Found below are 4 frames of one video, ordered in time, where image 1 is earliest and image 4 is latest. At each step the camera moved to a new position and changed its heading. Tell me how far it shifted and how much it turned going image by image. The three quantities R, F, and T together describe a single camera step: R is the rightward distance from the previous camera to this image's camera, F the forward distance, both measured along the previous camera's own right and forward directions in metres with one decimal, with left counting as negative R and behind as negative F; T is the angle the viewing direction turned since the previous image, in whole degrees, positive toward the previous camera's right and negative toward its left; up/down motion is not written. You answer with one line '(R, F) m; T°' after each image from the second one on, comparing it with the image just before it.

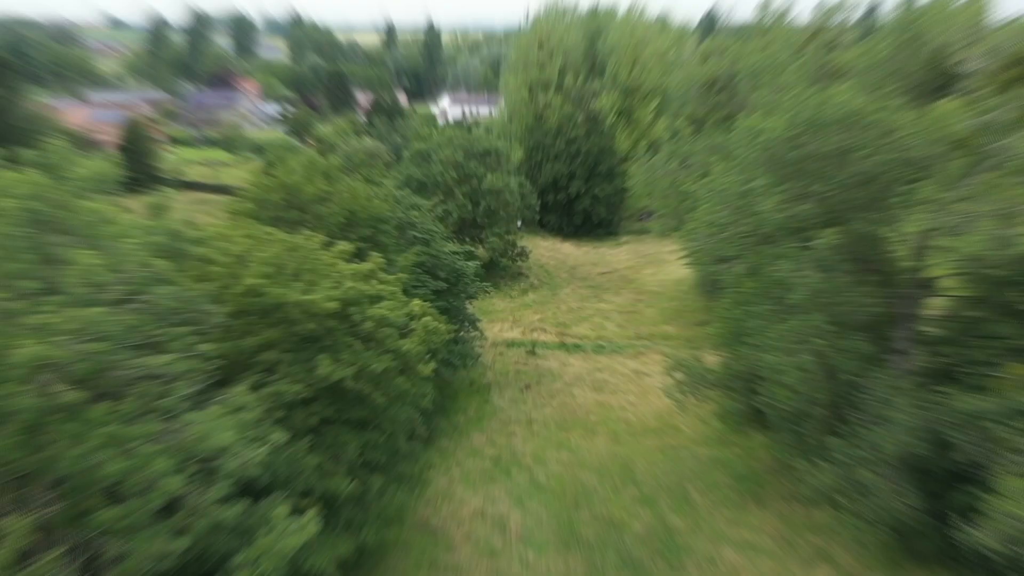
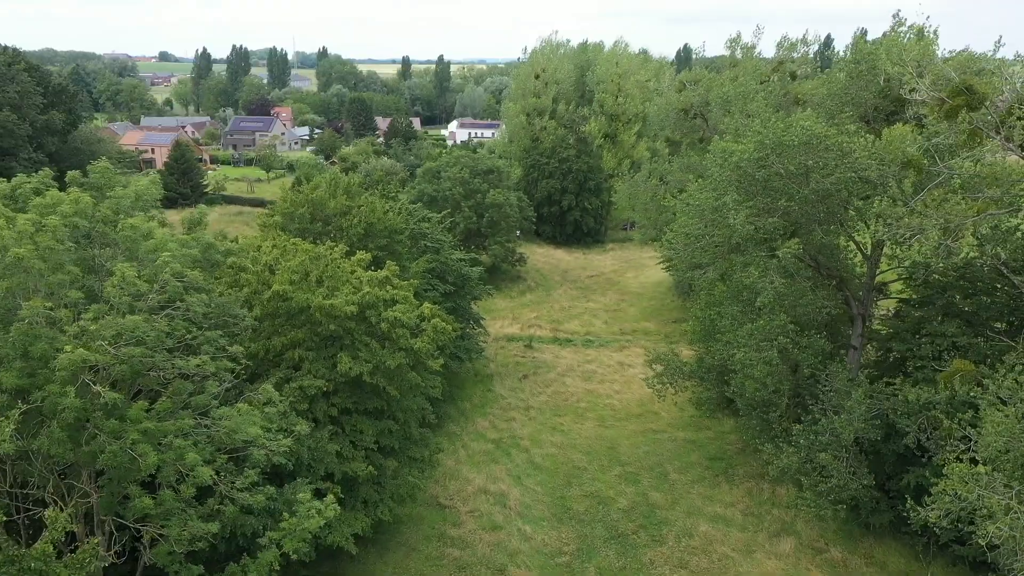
(+0.7, -1.7) m; -2°
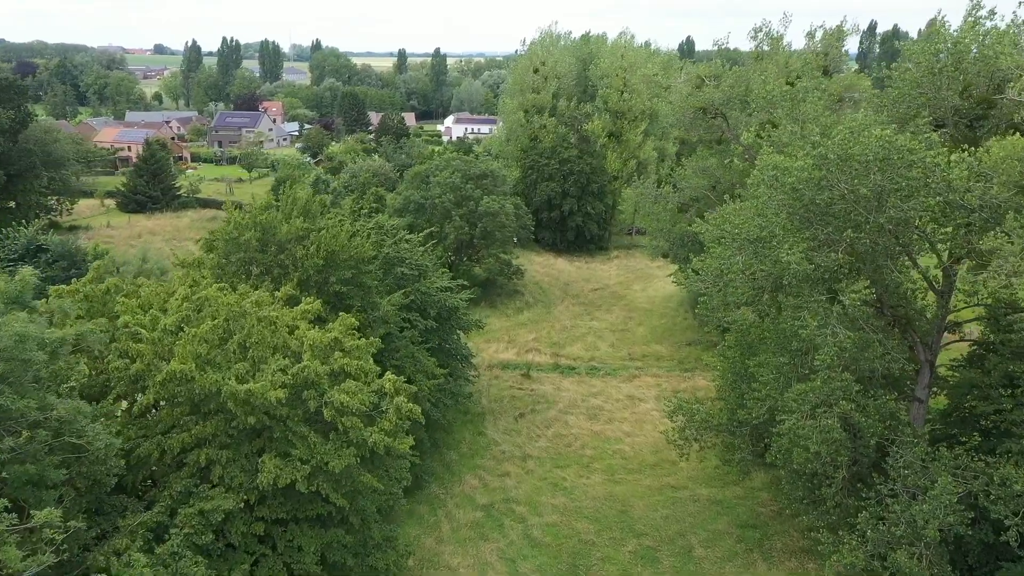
(+0.1, +2.8) m; 0°
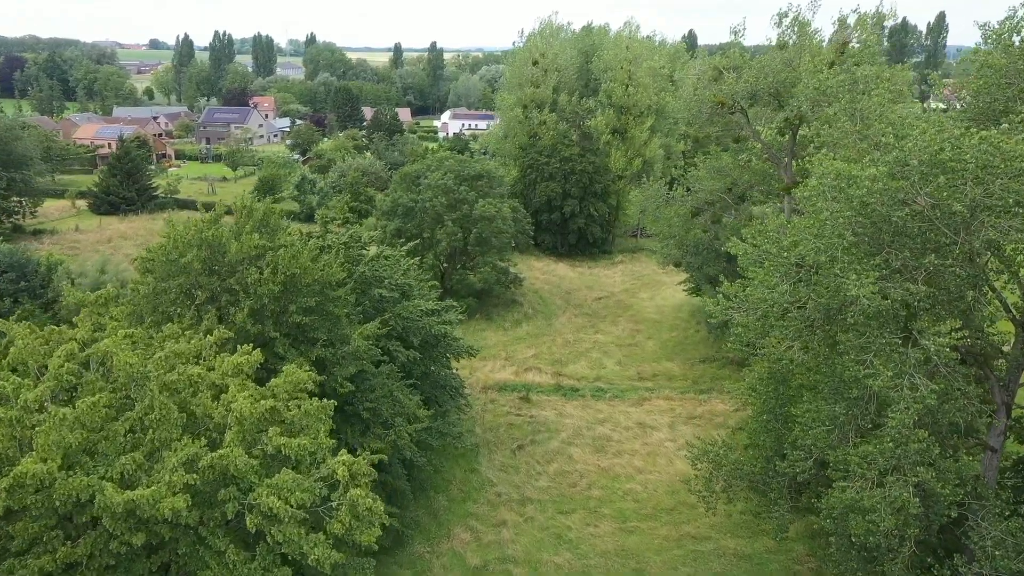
(0.0, +2.1) m; 0°
